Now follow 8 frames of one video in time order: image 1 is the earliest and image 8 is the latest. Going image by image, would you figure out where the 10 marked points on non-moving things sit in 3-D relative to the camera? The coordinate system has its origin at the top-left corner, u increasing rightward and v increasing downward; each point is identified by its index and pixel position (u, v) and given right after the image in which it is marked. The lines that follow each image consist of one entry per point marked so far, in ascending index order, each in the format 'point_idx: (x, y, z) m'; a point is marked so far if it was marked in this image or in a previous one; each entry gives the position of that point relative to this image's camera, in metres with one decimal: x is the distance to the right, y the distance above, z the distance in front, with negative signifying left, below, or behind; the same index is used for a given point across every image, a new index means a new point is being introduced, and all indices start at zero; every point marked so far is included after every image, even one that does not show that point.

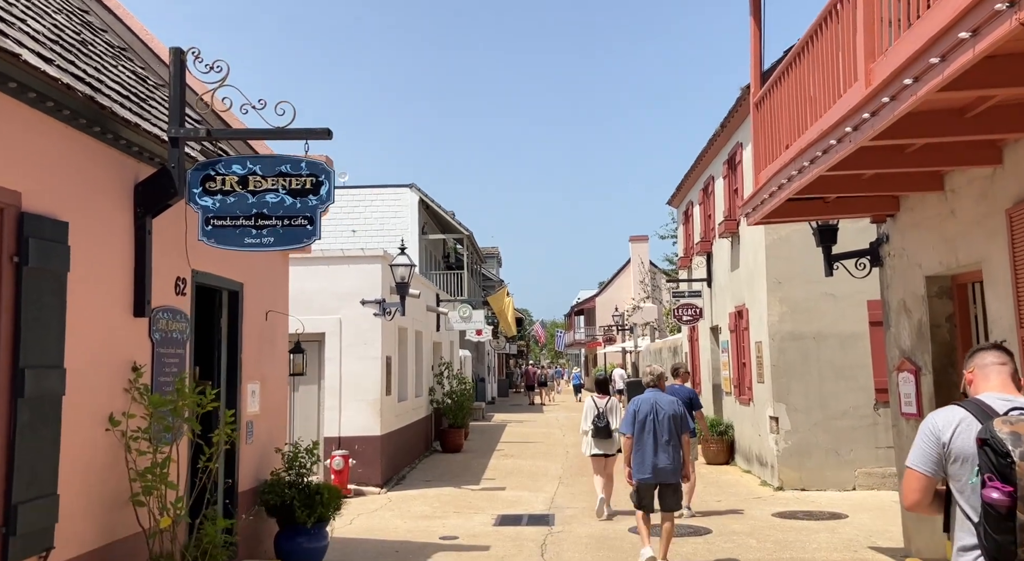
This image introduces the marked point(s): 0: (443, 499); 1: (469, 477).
0: (-0.9, -2.8, +12.0) m
1: (-0.7, -3.0, +14.4) m
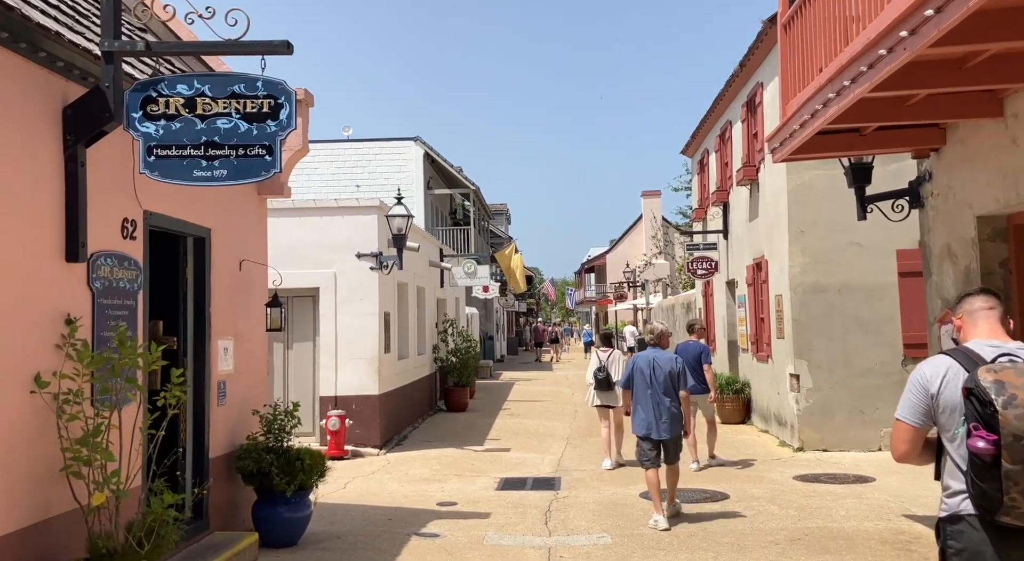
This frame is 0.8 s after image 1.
0: (-0.8, -2.2, +11.4) m
1: (-0.6, -2.3, +13.8) m
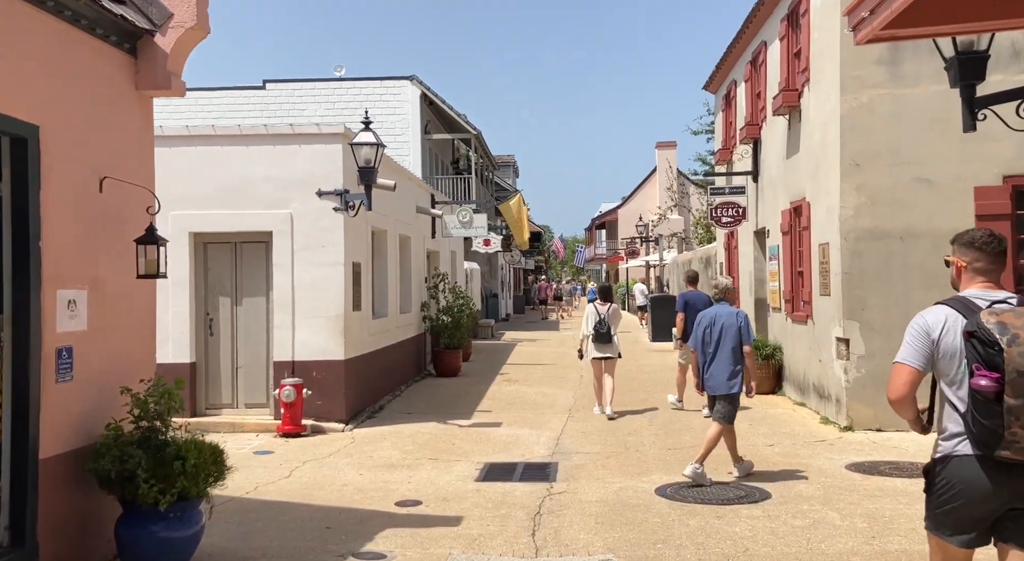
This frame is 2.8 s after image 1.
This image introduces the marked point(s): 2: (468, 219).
0: (-0.9, -1.6, +9.6) m
1: (-0.6, -1.6, +12.0) m
2: (-0.8, +1.1, +16.8) m
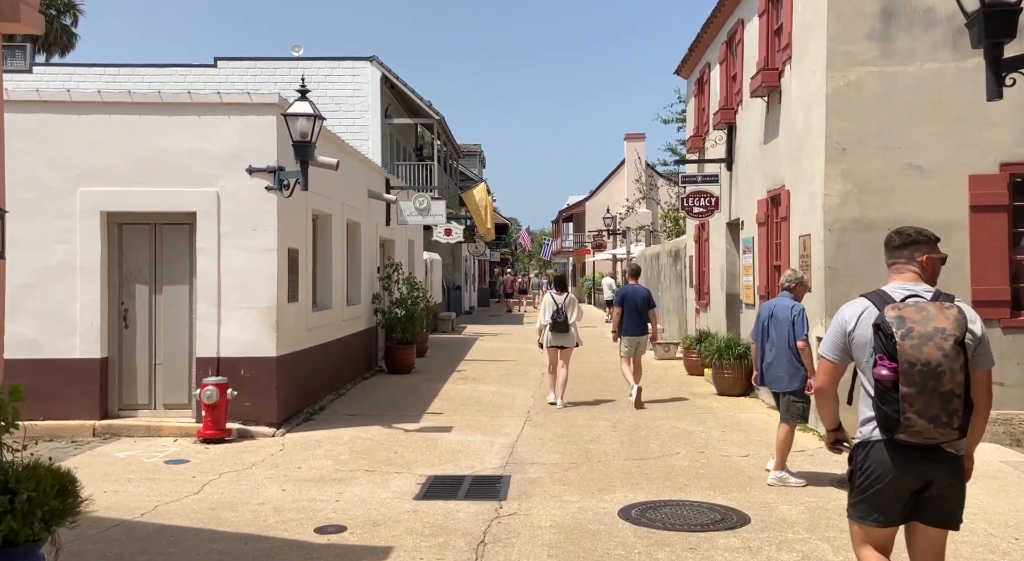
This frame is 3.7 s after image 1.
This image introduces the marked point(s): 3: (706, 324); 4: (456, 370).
0: (-1.4, -1.5, +8.6) m
1: (-1.2, -1.5, +11.0) m
2: (-1.4, +1.2, +15.8) m
3: (+3.1, -0.7, +15.3) m
4: (-0.9, -1.4, +15.0) m
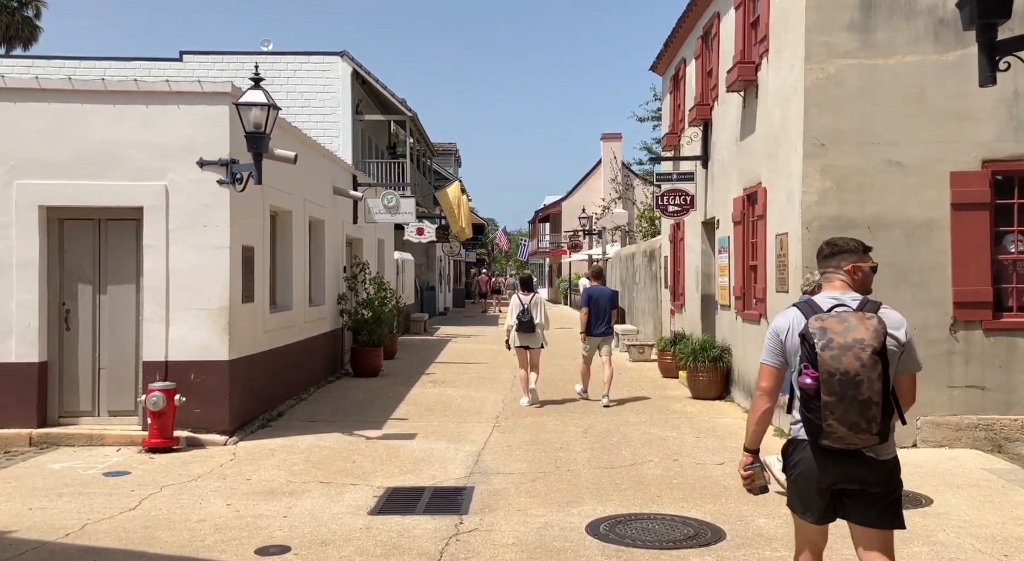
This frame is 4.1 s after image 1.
0: (-1.7, -1.5, +8.1) m
1: (-1.5, -1.5, +10.6) m
2: (-1.9, +1.2, +15.4) m
3: (+2.7, -0.7, +14.9) m
4: (-1.3, -1.4, +14.6) m
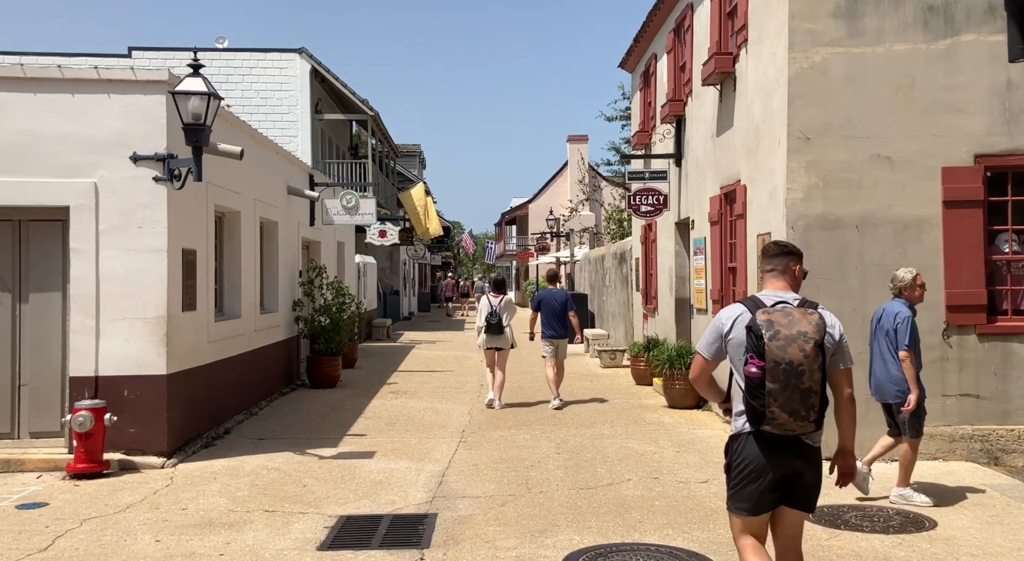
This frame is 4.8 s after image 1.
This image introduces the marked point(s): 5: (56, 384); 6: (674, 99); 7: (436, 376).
0: (-1.9, -1.5, +7.4) m
1: (-1.9, -1.6, +9.8) m
2: (-2.4, +1.2, +14.6) m
3: (+2.1, -0.7, +14.4) m
4: (-1.8, -1.5, +13.8) m
5: (-3.7, -0.9, +7.7) m
6: (+2.2, +2.4, +12.8) m
7: (-1.2, -1.5, +14.8) m
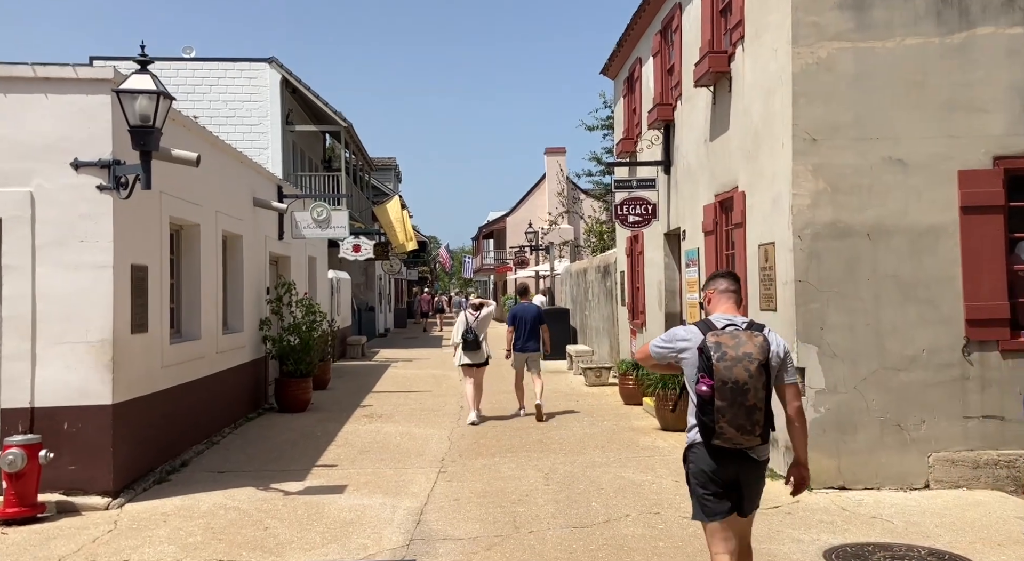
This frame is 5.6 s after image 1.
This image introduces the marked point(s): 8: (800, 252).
0: (-2.0, -1.7, +6.6) m
1: (-2.0, -1.7, +9.1) m
2: (-2.7, +0.9, +13.9) m
3: (+1.9, -0.9, +13.7) m
4: (-2.1, -1.7, +13.1) m
5: (-3.8, -1.0, +6.9) m
6: (+1.9, +2.2, +12.1) m
7: (-1.4, -1.7, +14.0) m
8: (+2.3, +0.2, +7.5) m
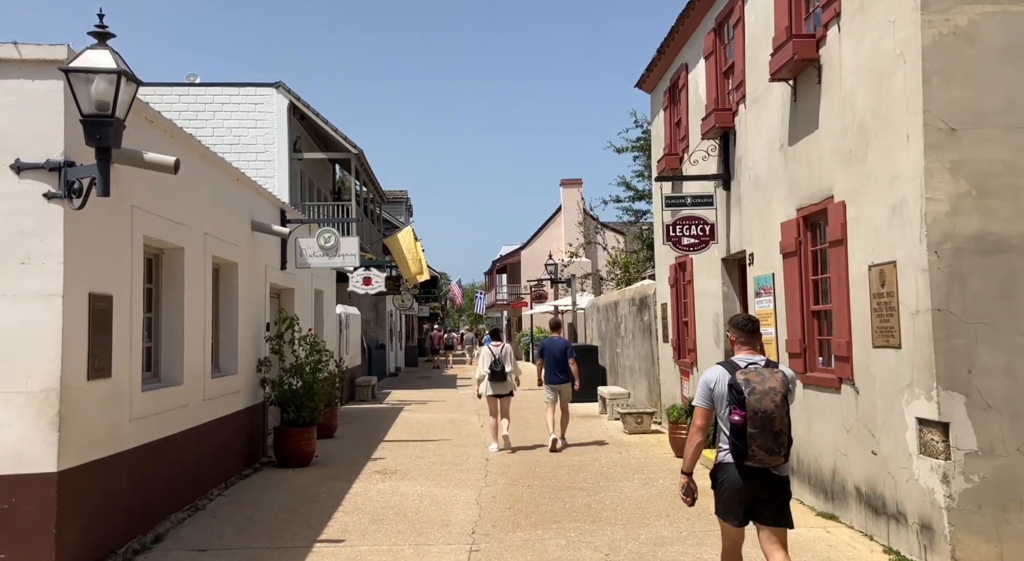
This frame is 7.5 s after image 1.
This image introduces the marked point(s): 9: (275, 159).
0: (-1.7, -1.8, +5.0) m
1: (-1.7, -2.0, +7.4) m
2: (-2.3, +0.5, +12.3) m
3: (+2.3, -1.4, +12.0) m
4: (-1.7, -2.1, +11.4) m
5: (-3.4, -1.2, +5.3) m
6: (+2.3, +1.9, +10.5) m
7: (-1.0, -2.1, +12.3) m
8: (+2.6, +0.1, +5.8) m
9: (-4.7, +2.4, +18.7) m
